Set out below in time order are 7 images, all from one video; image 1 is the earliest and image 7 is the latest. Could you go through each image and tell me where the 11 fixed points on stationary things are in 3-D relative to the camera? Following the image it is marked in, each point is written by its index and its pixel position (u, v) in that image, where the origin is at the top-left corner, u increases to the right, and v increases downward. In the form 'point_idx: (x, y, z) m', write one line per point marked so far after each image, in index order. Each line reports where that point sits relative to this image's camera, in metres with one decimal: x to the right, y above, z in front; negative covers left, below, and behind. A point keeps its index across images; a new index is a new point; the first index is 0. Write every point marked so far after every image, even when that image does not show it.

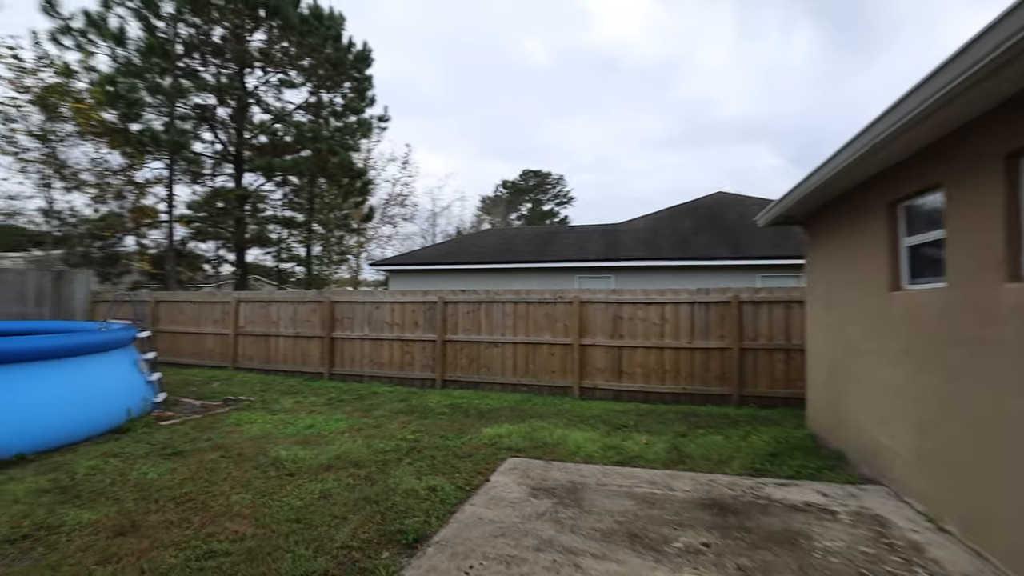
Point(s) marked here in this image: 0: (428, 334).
0: (-1.3, -0.7, +7.6) m
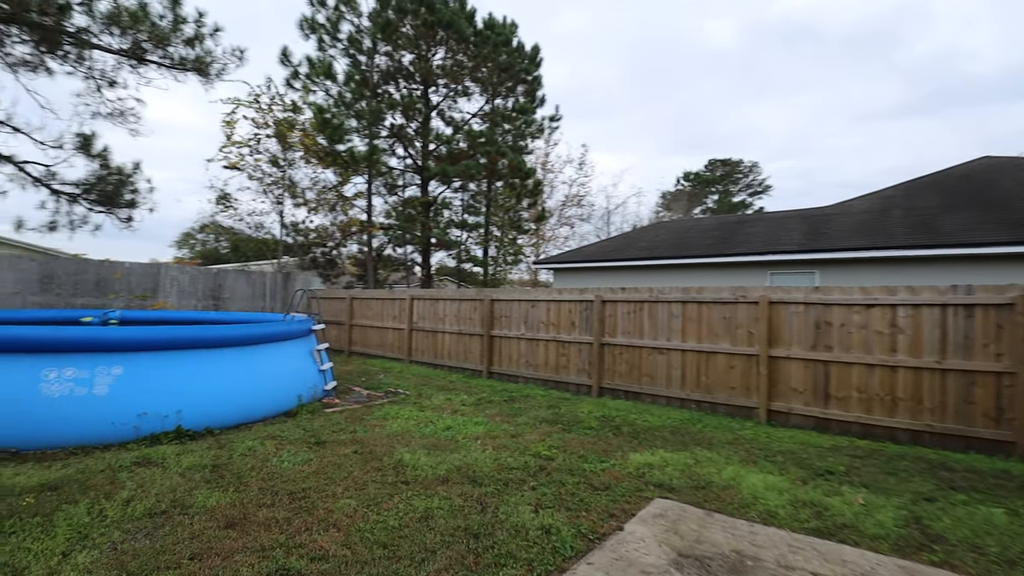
0: (+1.0, -0.7, +7.0) m
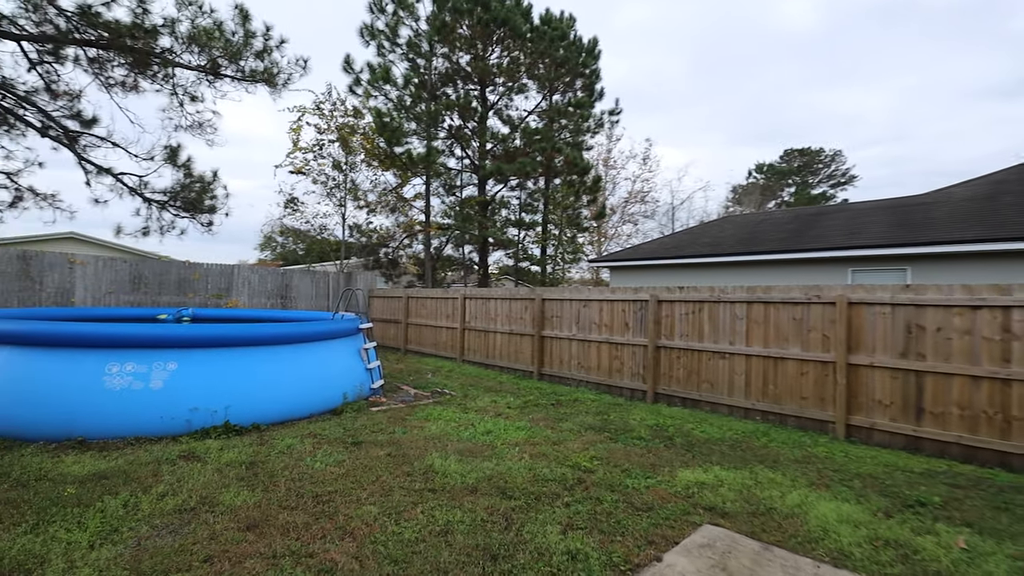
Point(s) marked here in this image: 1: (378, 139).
0: (+1.7, -0.7, +6.5) m
1: (-4.0, +4.5, +14.2) m
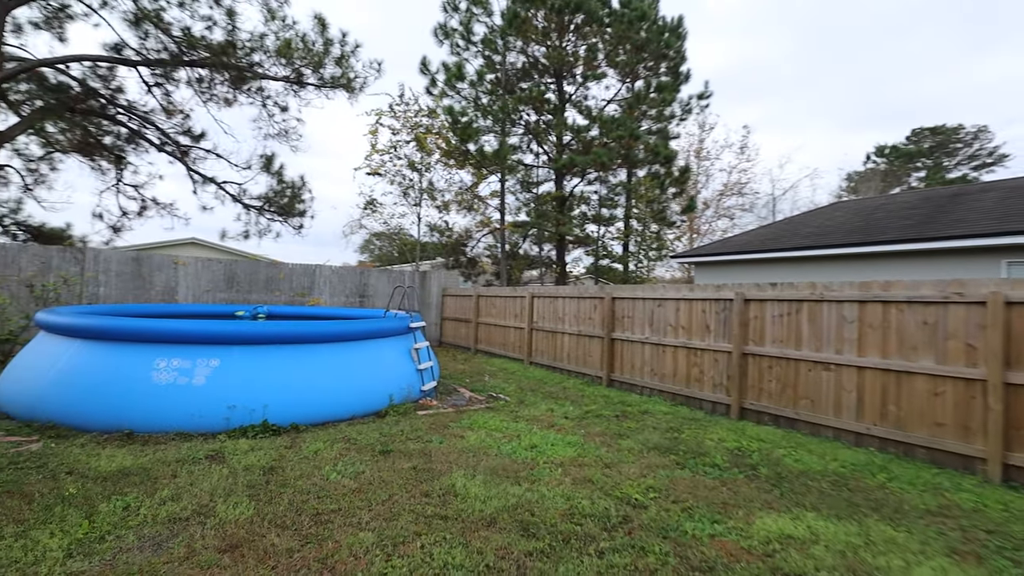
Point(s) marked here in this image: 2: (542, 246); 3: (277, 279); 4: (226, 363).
0: (+2.4, -0.6, +5.6) m
1: (-1.8, +4.5, +14.2) m
2: (+1.0, +1.3, +16.0) m
3: (-5.5, +0.2, +11.4) m
4: (-2.6, -0.7, +4.4) m
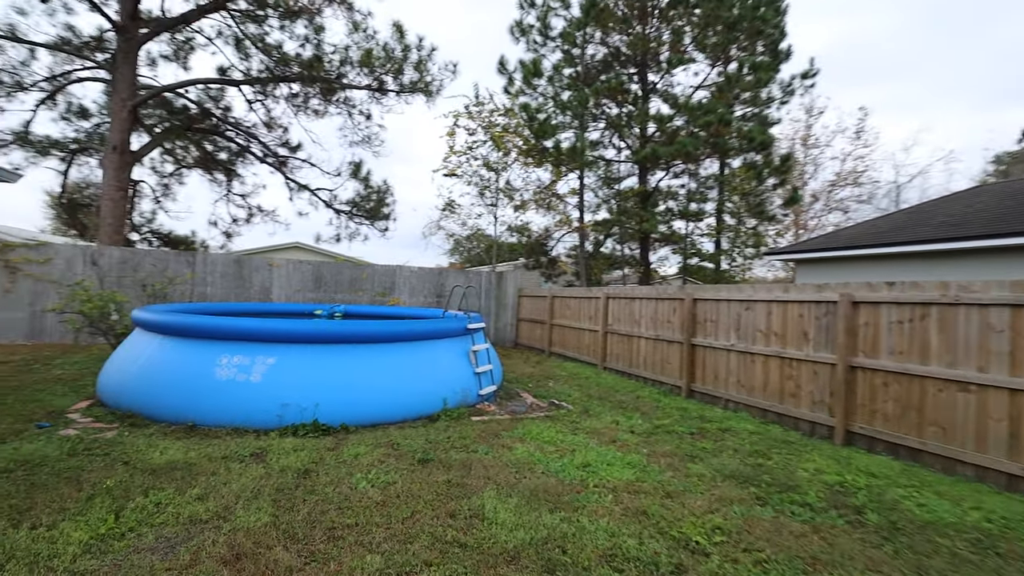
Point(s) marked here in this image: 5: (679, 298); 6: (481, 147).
0: (+3.0, -0.6, +4.8) m
1: (+0.5, +4.5, +14.0) m
2: (+3.5, +1.3, +15.2) m
3: (-3.7, +0.2, +11.9) m
4: (-2.1, -0.7, +4.5) m
5: (+2.4, -0.1, +6.9) m
6: (-1.0, +4.6, +16.0) m
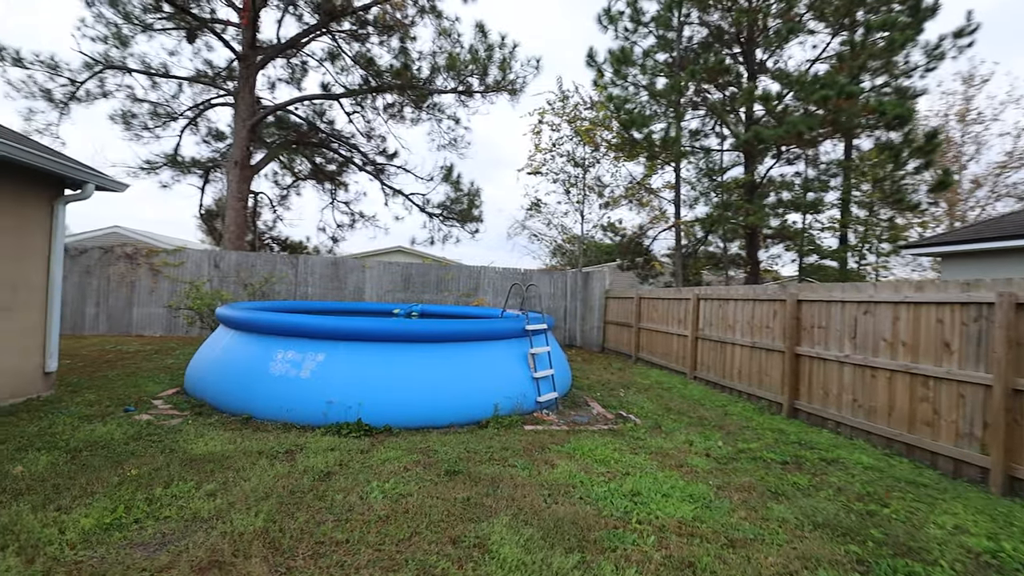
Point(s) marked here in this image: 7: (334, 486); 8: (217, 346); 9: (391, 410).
0: (+3.5, -0.6, +3.7) m
1: (+2.9, +4.5, +13.2) m
2: (+6.1, +1.3, +13.8) m
3: (-1.7, +0.2, +12.1) m
4: (-1.7, -0.6, +4.4) m
5: (+3.2, -0.1, +5.9) m
6: (+1.9, +4.5, +15.5) m
7: (-1.1, -1.2, +2.9) m
8: (-3.1, -0.6, +5.1) m
9: (-1.1, -1.1, +4.3) m
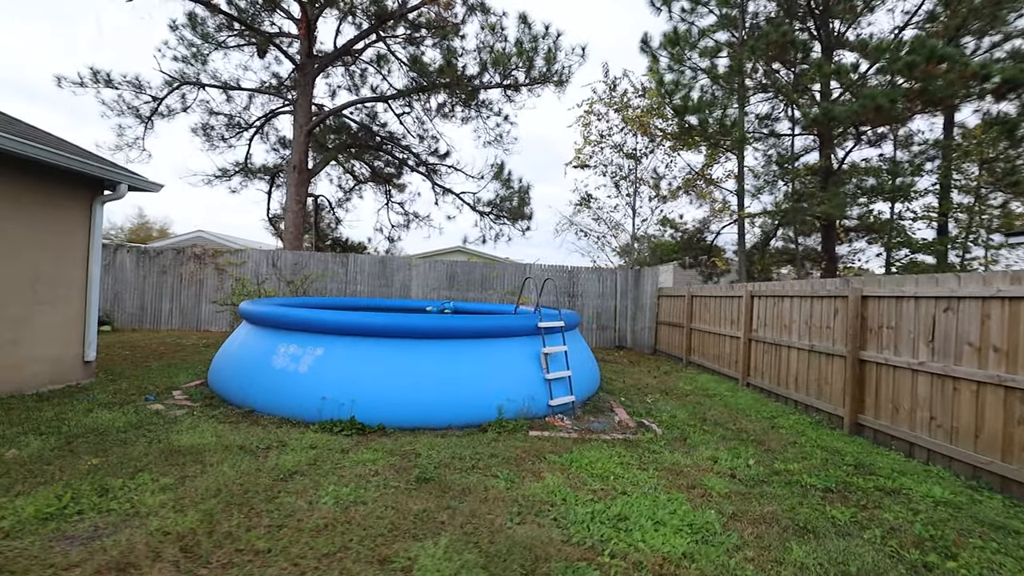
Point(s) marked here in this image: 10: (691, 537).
0: (+3.3, -0.6, +2.8) m
1: (+4.1, +4.5, +12.4) m
2: (+7.4, +1.3, +12.5) m
3: (-0.5, +0.2, +11.9) m
4: (-1.6, -0.6, +4.3) m
5: (+3.4, -0.1, +5.1) m
6: (+3.5, +4.6, +14.8) m
7: (-1.3, -1.1, +2.8) m
8: (-3.0, -0.5, +5.2) m
9: (-1.0, -1.0, +4.1) m
10: (+0.9, -1.2, +2.4) m
